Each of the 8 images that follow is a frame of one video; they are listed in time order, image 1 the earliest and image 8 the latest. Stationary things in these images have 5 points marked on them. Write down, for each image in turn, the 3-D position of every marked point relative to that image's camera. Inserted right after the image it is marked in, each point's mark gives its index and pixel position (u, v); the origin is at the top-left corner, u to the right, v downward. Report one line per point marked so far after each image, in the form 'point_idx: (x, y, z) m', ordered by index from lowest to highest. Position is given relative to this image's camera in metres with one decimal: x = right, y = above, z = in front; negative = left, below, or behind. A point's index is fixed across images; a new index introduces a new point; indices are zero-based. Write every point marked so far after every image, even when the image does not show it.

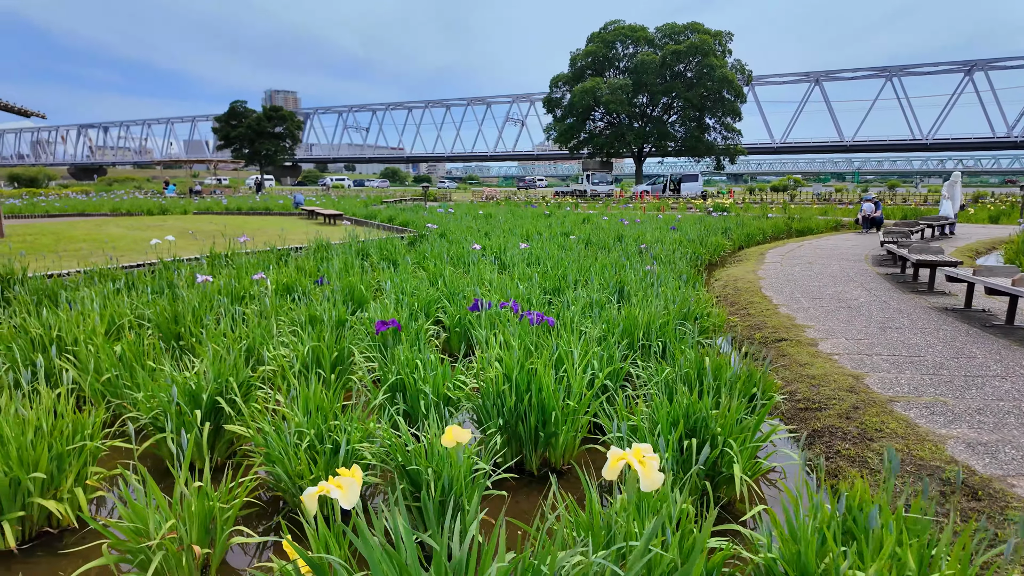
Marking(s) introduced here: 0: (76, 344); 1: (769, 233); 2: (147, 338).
0: (-2.1, -0.3, +2.9) m
1: (+4.8, +1.0, +11.1) m
2: (-1.9, -0.3, +3.0) m
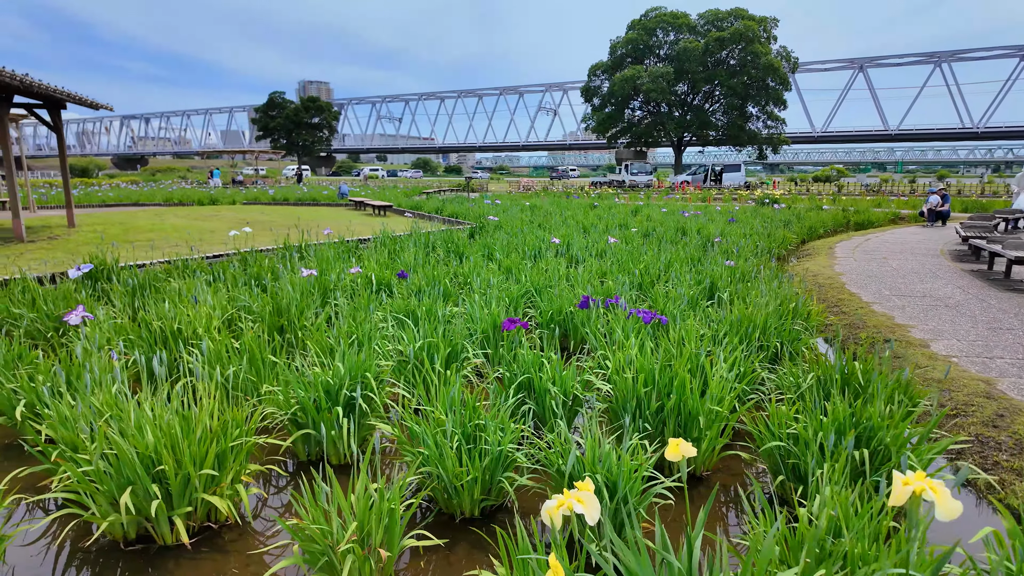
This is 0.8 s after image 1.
0: (-1.5, -0.3, +3.0) m
1: (+5.8, +1.1, +10.8) m
2: (-1.3, -0.2, +3.1) m
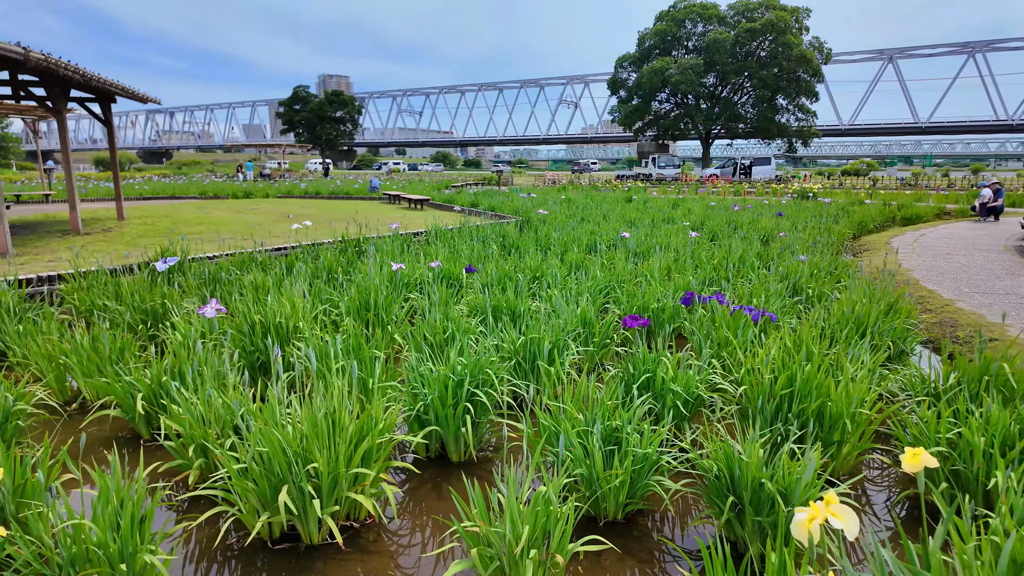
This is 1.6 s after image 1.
0: (-1.0, -0.2, +2.9) m
1: (+6.5, +1.2, +10.6) m
2: (-0.8, -0.2, +3.0) m
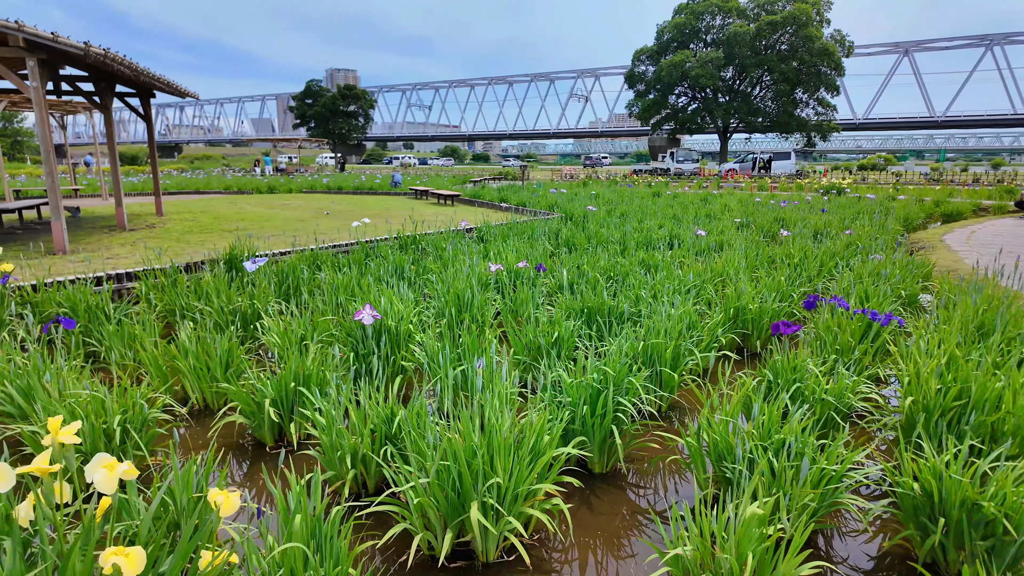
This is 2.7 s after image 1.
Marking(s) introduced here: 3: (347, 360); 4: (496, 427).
0: (-0.5, -0.3, +2.9) m
1: (+7.1, +1.2, +10.4) m
2: (-0.3, -0.2, +3.0) m
3: (-0.7, -0.3, +2.7) m
4: (0.0, -0.4, +1.7) m
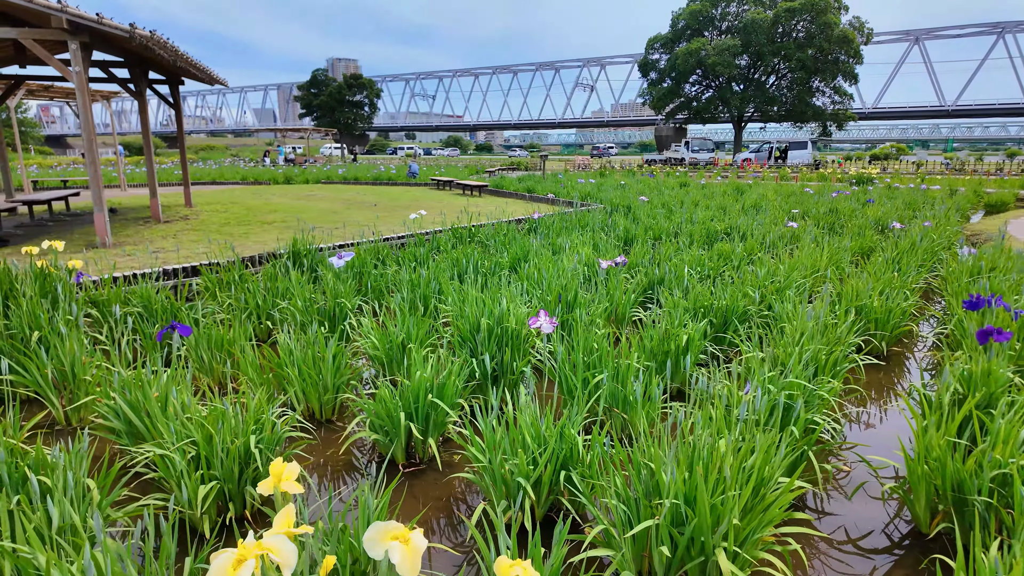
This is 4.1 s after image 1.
0: (+0.1, -0.2, +2.6) m
1: (+7.7, +1.3, +10.1) m
2: (+0.3, -0.2, +2.7) m
3: (-0.2, -0.3, +2.4) m
4: (+0.5, -0.4, +1.5) m
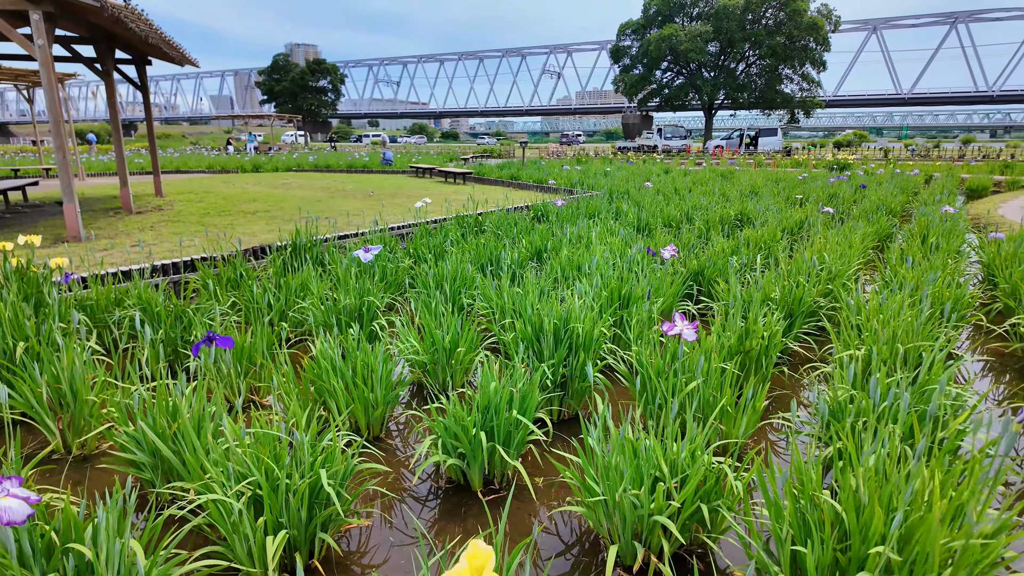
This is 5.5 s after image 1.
0: (+0.3, -0.2, +2.4) m
1: (+7.5, +1.6, +10.2) m
2: (+0.6, -0.2, +2.4) m
3: (+0.1, -0.3, +2.1) m
4: (+0.8, -0.4, +1.3) m
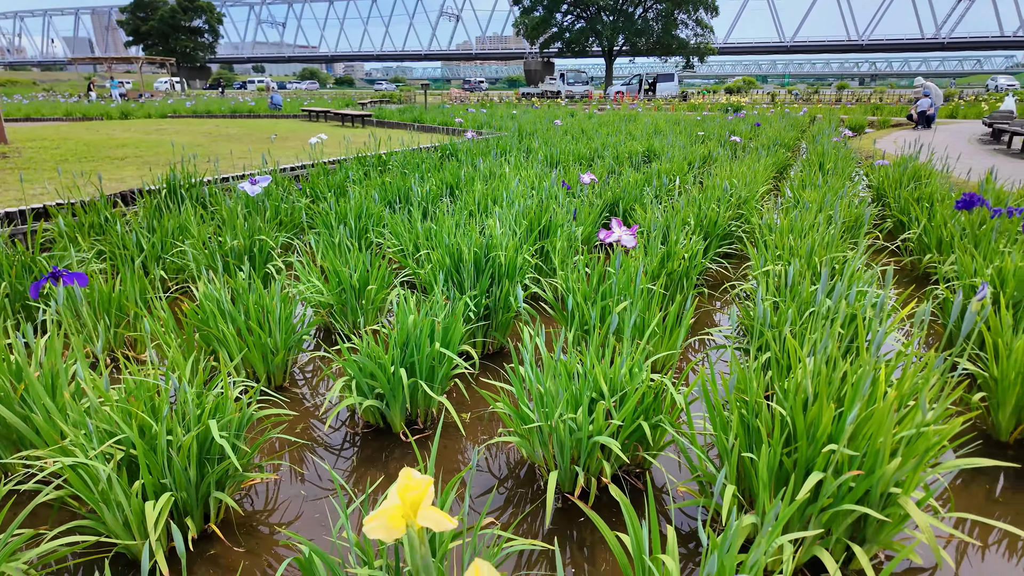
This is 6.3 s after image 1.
0: (0.0, +0.1, +2.2) m
1: (+5.9, +2.9, +10.9) m
2: (+0.2, +0.1, +2.3) m
3: (-0.1, -0.1, +2.0) m
4: (+0.7, -0.2, +1.2) m
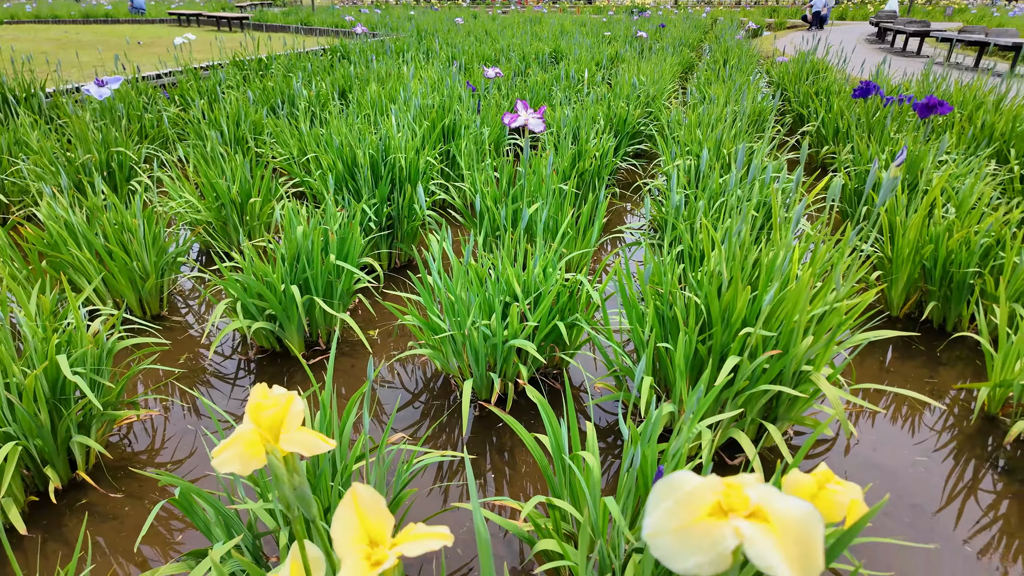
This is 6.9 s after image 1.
0: (-0.3, +0.4, +2.0) m
1: (+4.1, +4.7, +10.9) m
2: (-0.1, +0.5, +2.2) m
3: (-0.4, +0.2, +1.8) m
4: (+0.5, 0.0, +1.2) m
